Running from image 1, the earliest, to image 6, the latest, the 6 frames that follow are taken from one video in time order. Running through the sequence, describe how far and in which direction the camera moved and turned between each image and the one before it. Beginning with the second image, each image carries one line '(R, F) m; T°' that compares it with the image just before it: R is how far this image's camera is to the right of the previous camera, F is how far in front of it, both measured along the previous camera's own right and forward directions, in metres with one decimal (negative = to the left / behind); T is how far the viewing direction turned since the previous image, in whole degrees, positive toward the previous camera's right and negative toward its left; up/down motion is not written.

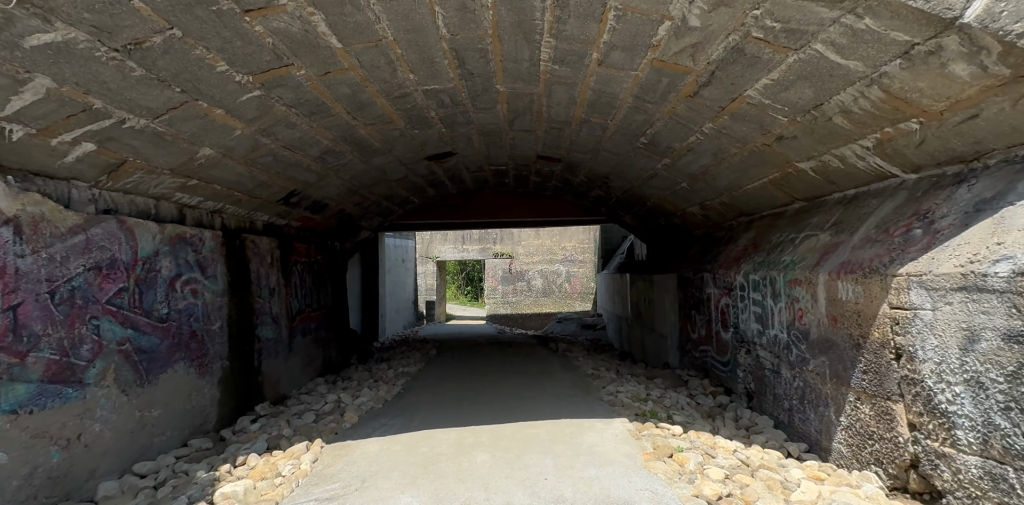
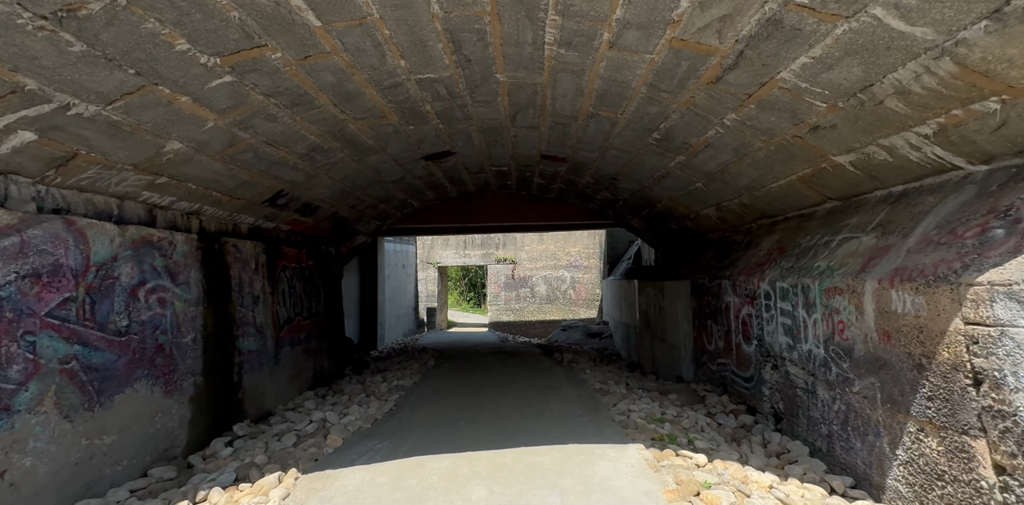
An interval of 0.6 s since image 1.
(0.0, +0.5) m; 0°
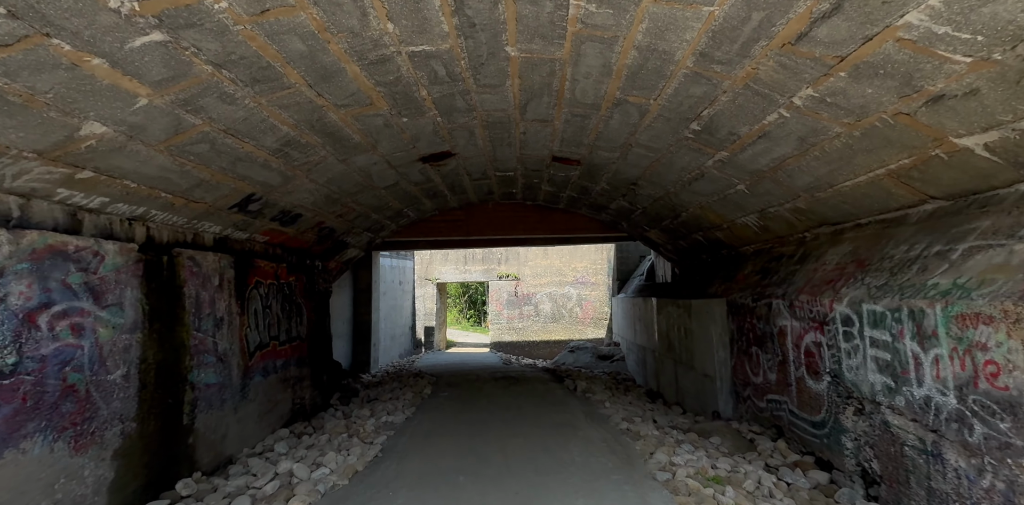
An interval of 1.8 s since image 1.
(-0.1, +1.0) m; 0°
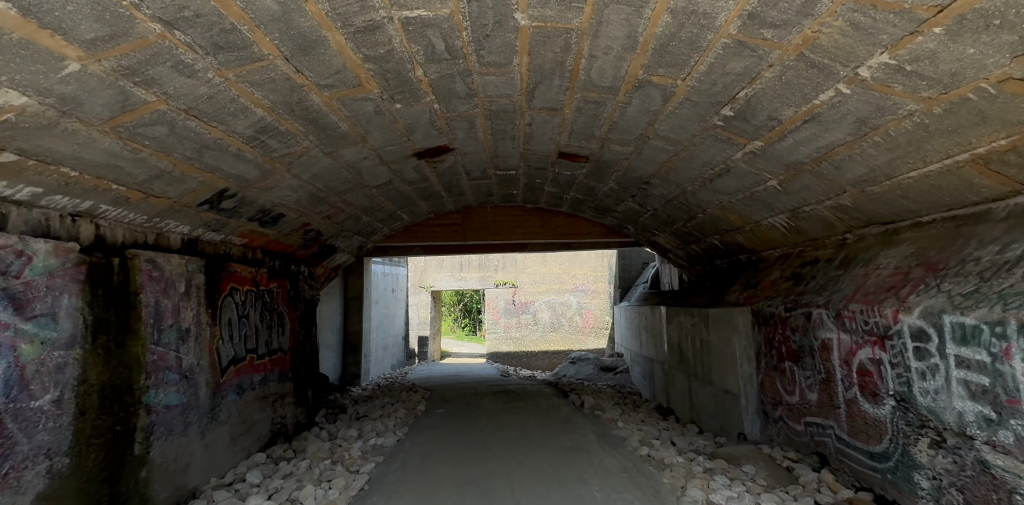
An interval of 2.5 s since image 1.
(-0.1, +0.6) m; +1°
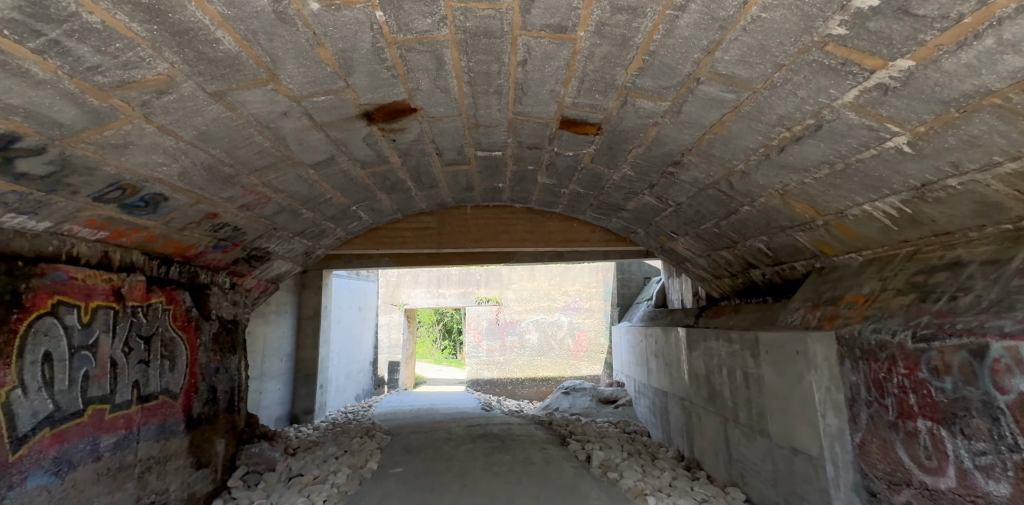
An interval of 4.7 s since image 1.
(0.0, +1.9) m; +2°
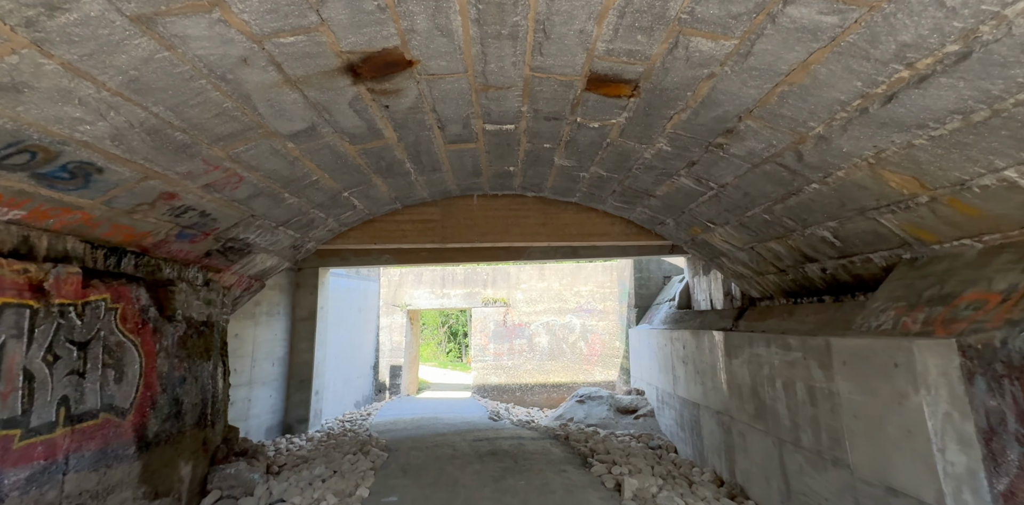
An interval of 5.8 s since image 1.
(-0.1, +0.9) m; -1°
